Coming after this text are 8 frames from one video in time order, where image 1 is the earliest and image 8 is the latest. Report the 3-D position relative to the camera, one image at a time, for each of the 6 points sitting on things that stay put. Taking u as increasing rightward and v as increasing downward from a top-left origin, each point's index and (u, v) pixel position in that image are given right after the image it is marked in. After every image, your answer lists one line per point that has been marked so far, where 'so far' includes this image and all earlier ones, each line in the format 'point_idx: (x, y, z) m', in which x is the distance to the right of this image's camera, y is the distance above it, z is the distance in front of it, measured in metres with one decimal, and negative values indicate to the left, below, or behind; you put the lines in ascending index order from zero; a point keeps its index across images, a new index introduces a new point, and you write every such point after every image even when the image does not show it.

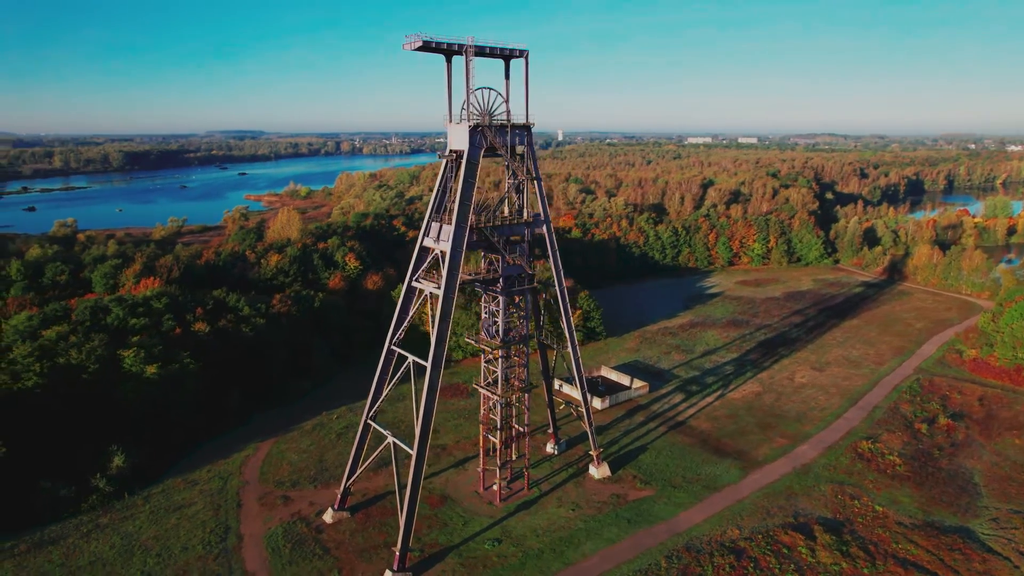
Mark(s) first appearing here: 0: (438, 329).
0: (-2.5, -1.4, +18.5) m
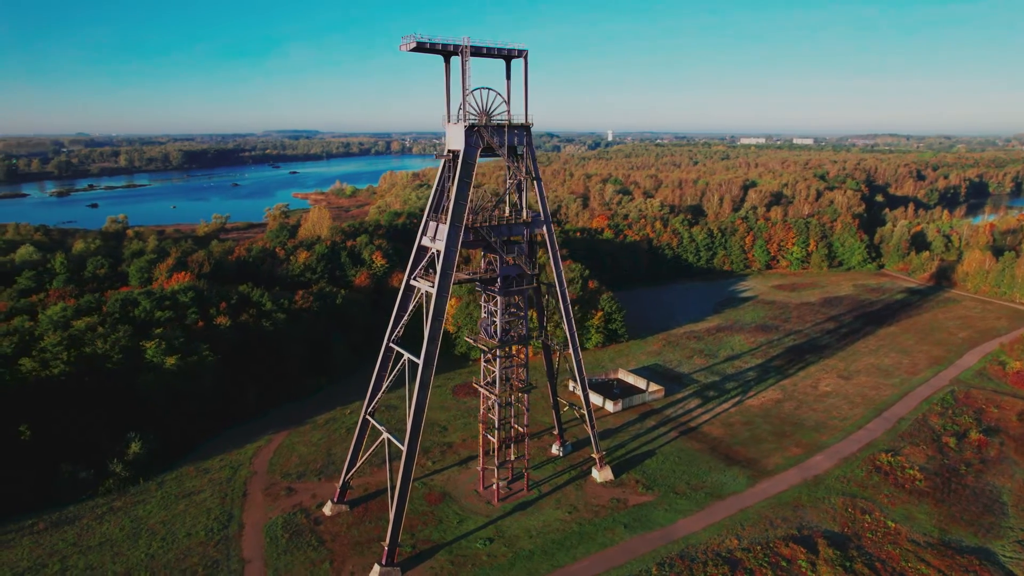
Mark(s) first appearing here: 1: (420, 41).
0: (-2.7, -1.3, +18.6) m
1: (-2.9, +7.5, +17.2) m
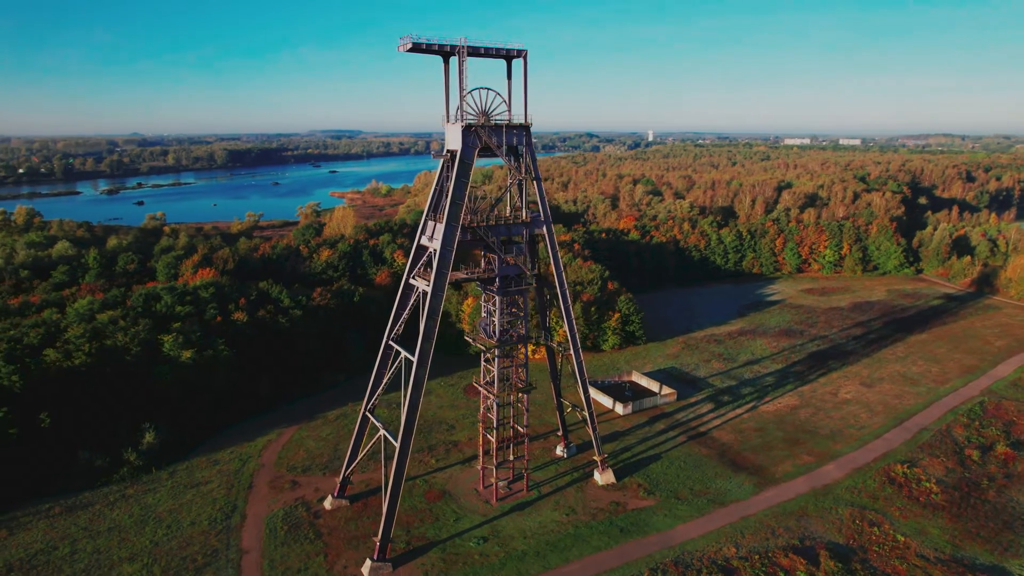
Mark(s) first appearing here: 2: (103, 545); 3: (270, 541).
0: (-2.9, -1.3, +18.7) m
1: (-3.0, +7.5, +17.3) m
2: (-14.4, -9.0, +19.9) m
3: (-8.6, -8.9, +19.9) m
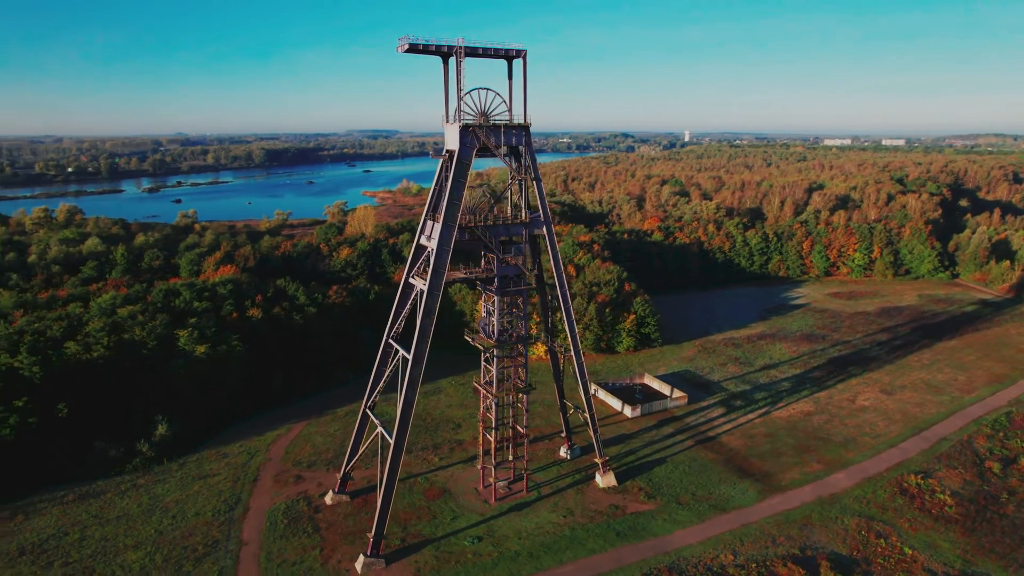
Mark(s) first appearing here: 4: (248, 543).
0: (-3.0, -1.2, +18.8) m
1: (-3.1, +7.6, +17.4) m
2: (-14.6, -8.9, +20.5) m
3: (-8.7, -8.8, +20.3) m
4: (-9.3, -8.9, +19.8) m
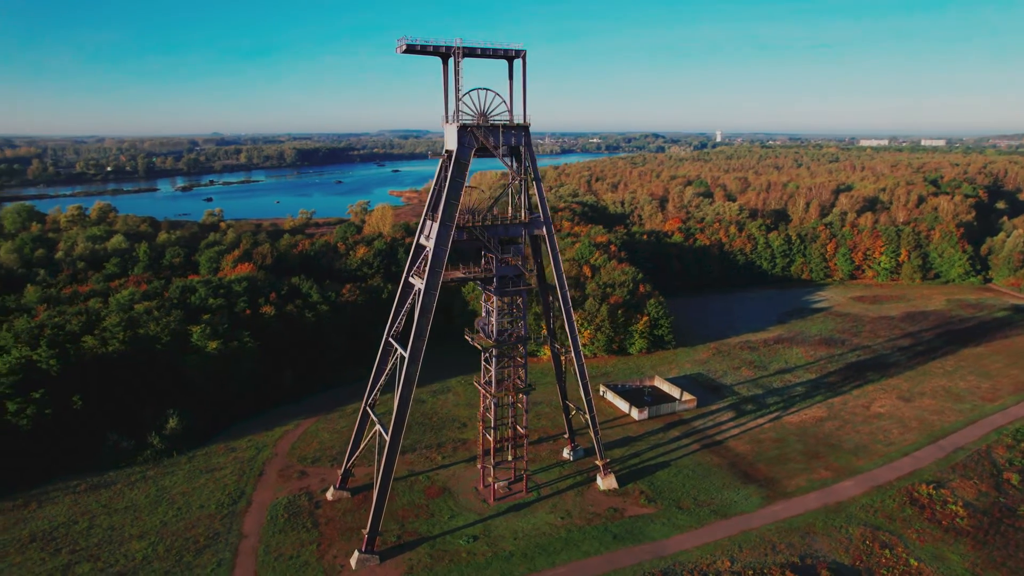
0: (-3.1, -1.2, +18.9) m
1: (-3.2, +7.6, +17.5) m
2: (-14.7, -8.7, +21.0) m
3: (-8.9, -8.7, +20.6) m
4: (-9.4, -8.8, +20.1) m
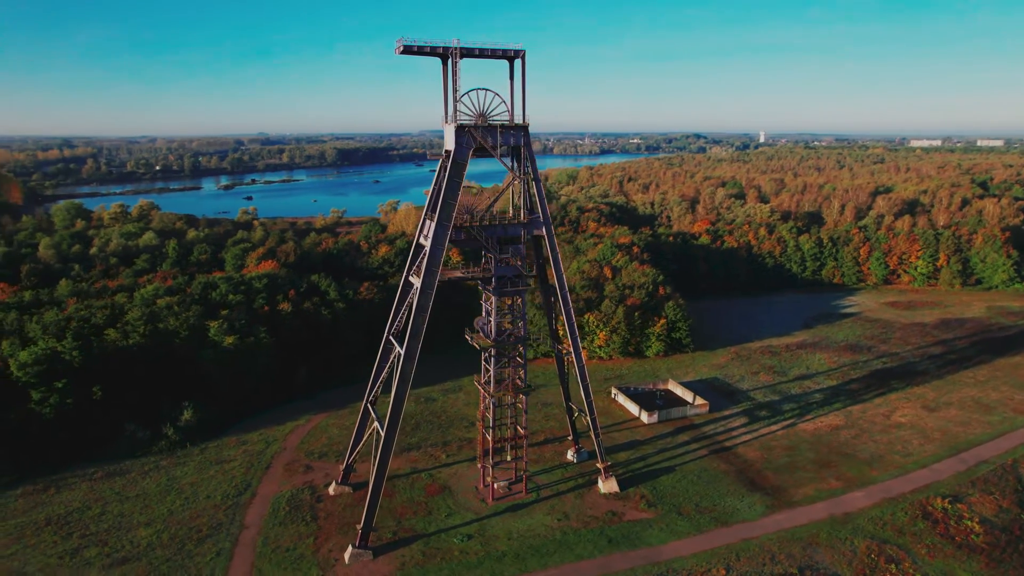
0: (-3.3, -1.2, +19.0) m
1: (-3.3, +7.6, +17.7) m
2: (-14.8, -8.5, +21.7) m
3: (-9.0, -8.6, +21.0) m
4: (-9.6, -8.7, +20.6) m
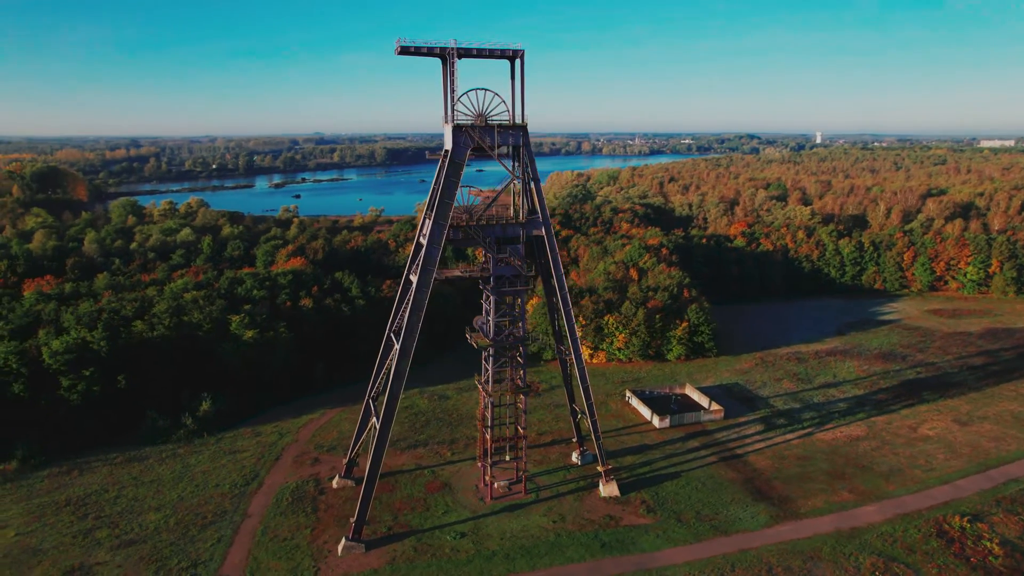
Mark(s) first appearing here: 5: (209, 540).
0: (-3.4, -1.1, +19.3) m
1: (-3.4, +7.7, +17.9) m
2: (-14.9, -8.3, +22.7) m
3: (-9.2, -8.5, +21.6) m
4: (-9.8, -8.6, +21.2) m
5: (-10.6, -8.8, +19.8) m
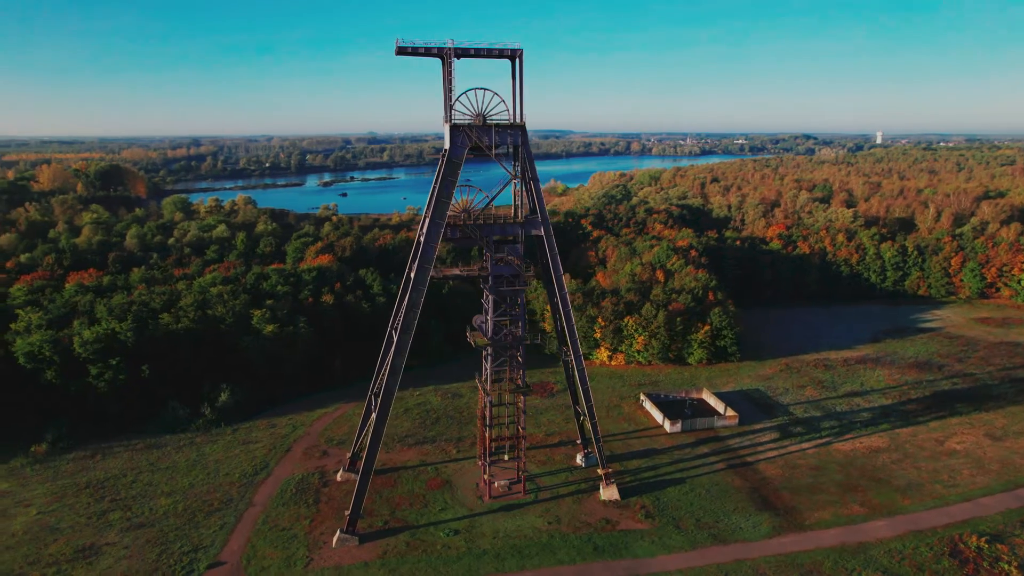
0: (-3.6, -1.1, +19.5) m
1: (-3.5, +7.7, +18.2) m
2: (-14.9, -8.1, +23.7) m
3: (-9.3, -8.3, +22.3) m
4: (-9.9, -8.4, +21.9) m
5: (-10.8, -8.7, +20.6) m
